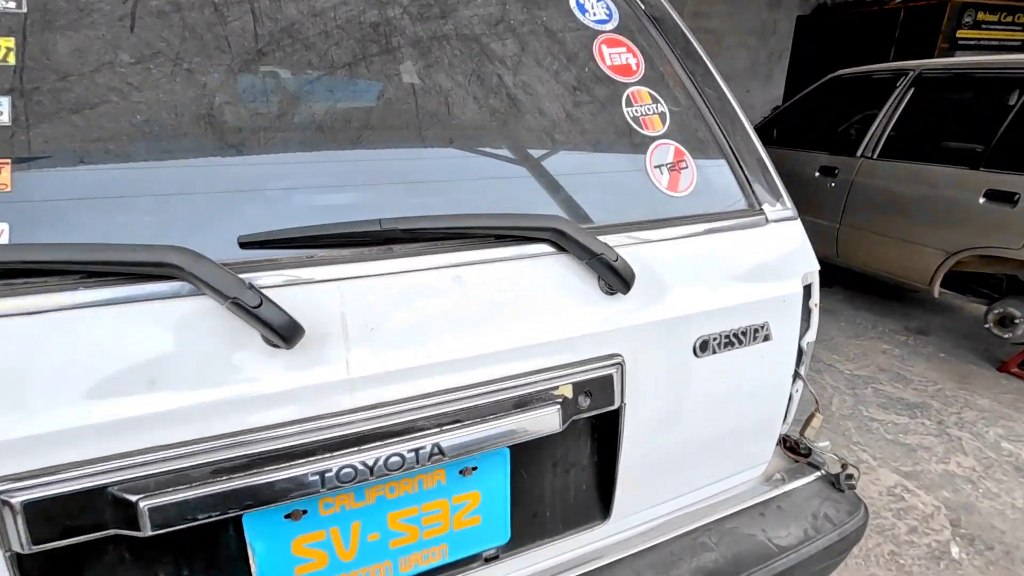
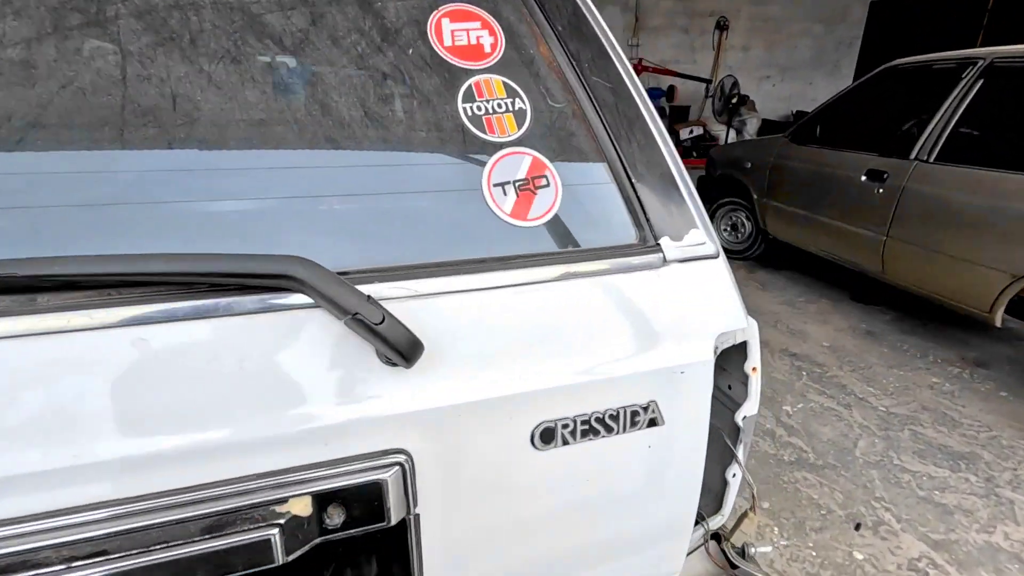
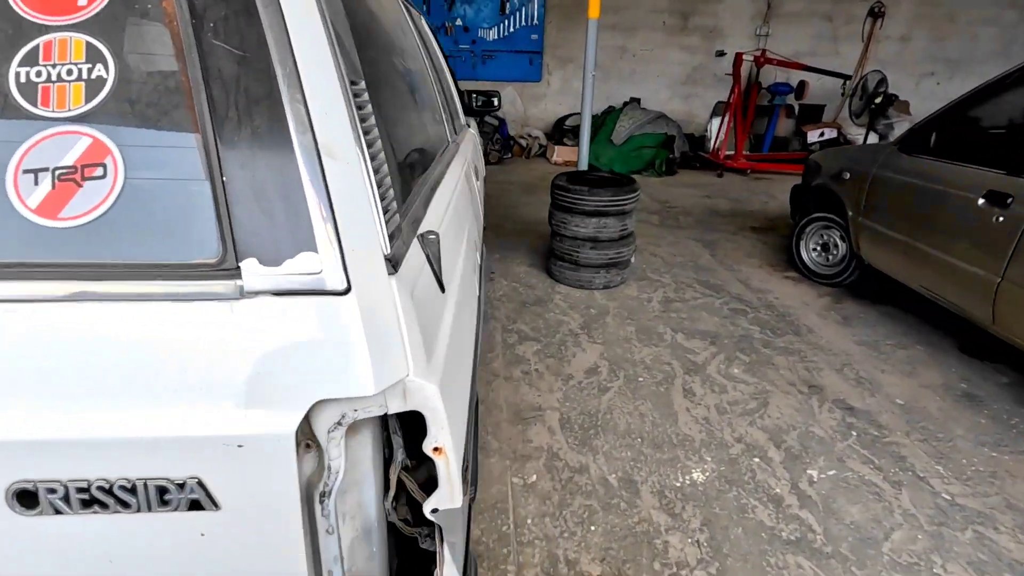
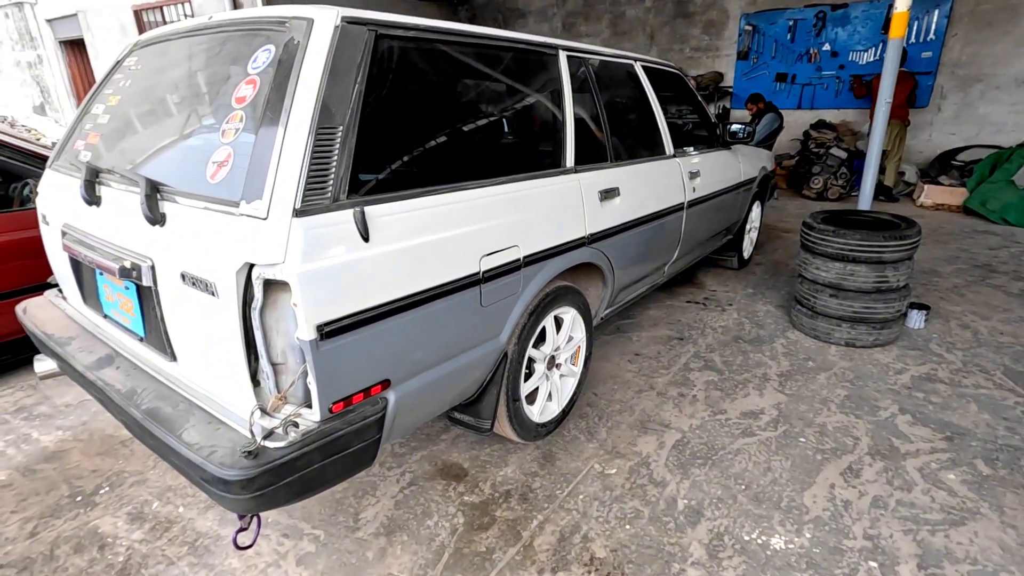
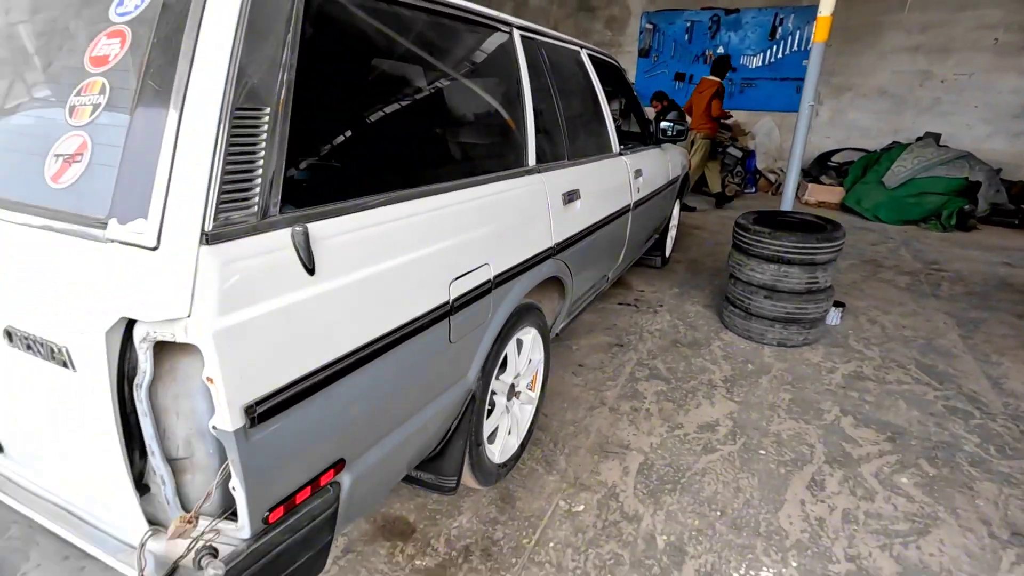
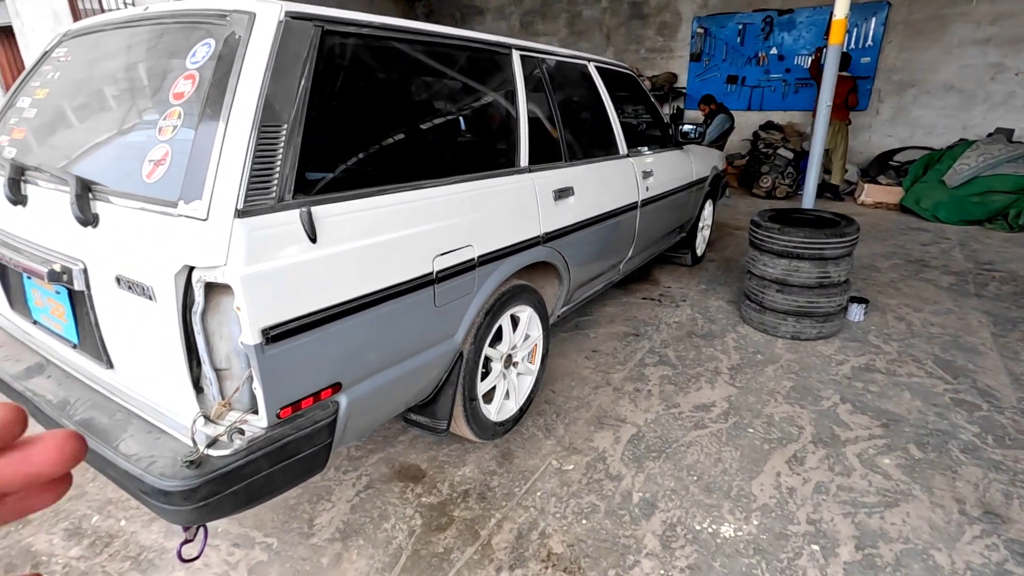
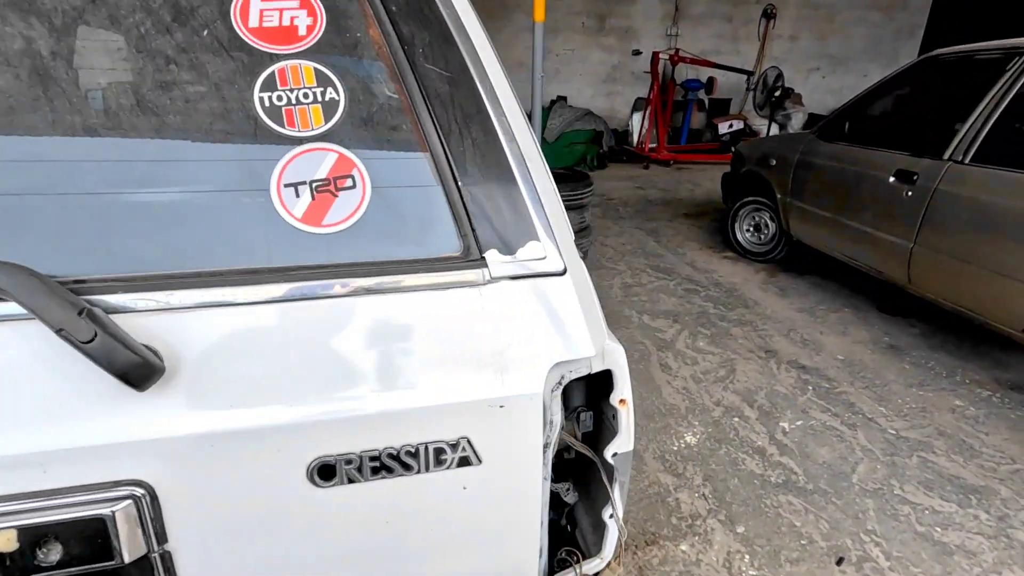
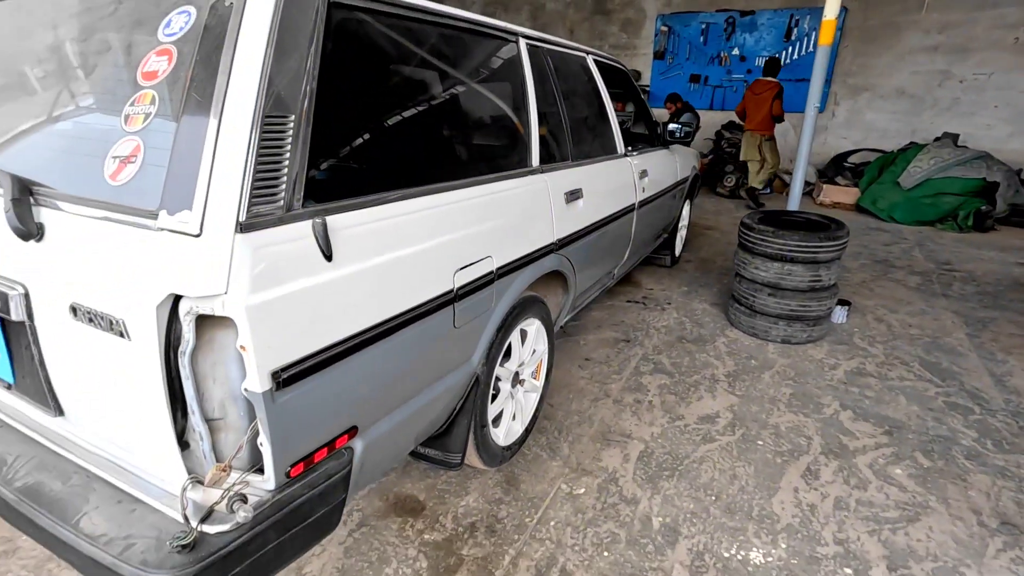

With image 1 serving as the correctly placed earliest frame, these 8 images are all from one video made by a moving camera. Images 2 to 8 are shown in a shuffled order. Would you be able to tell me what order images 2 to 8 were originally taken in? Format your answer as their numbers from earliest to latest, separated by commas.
2, 7, 3, 5, 8, 6, 4
